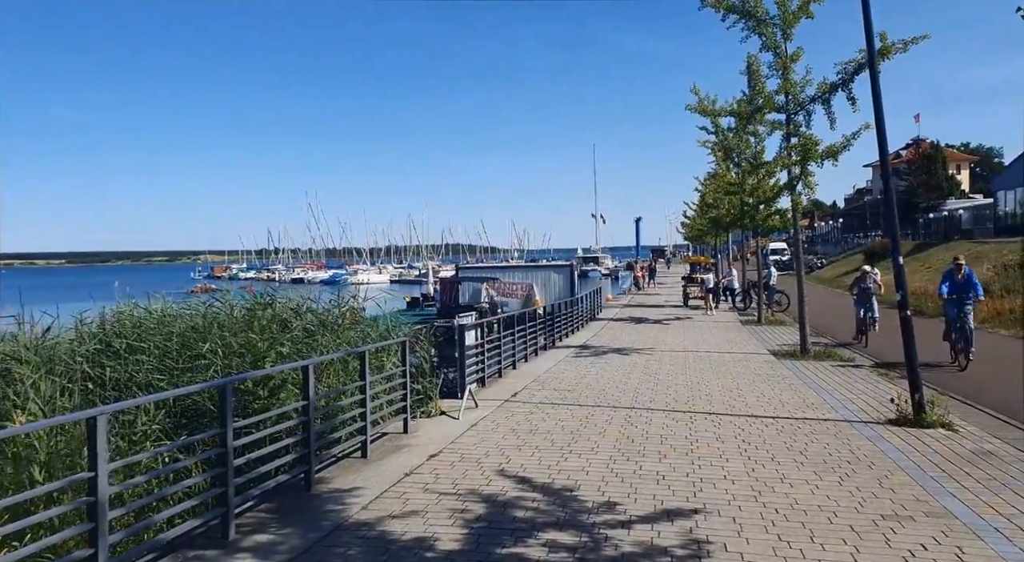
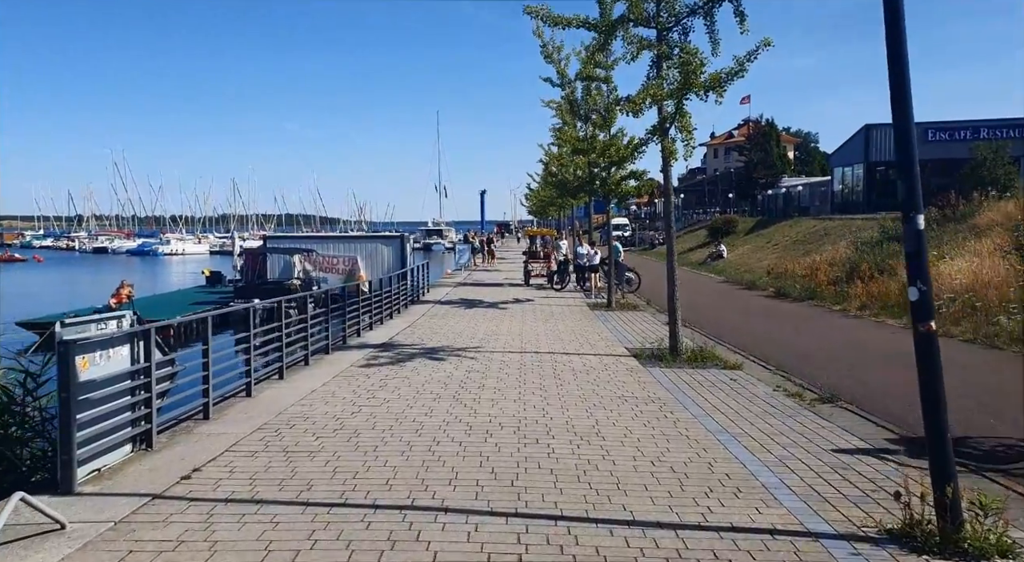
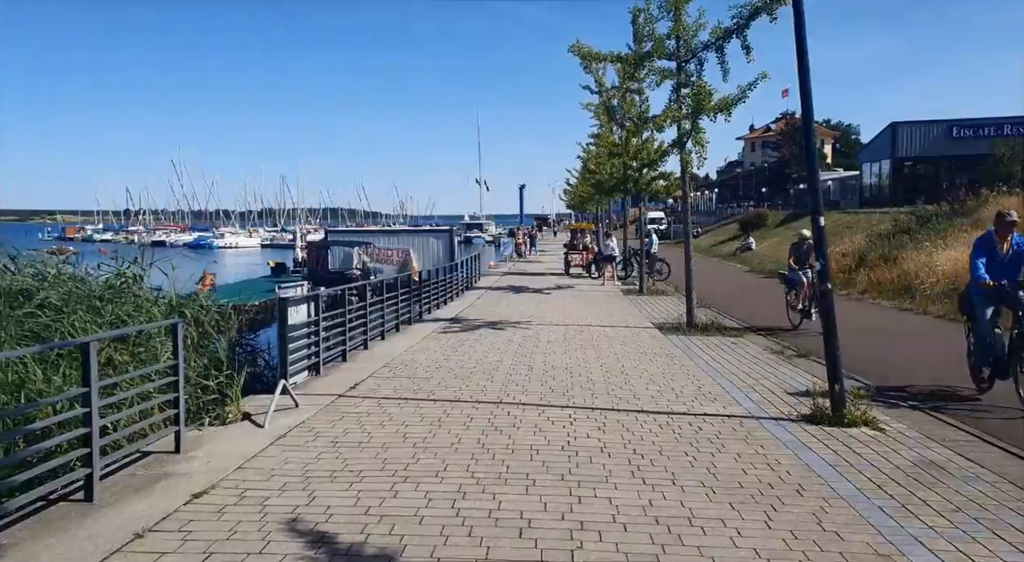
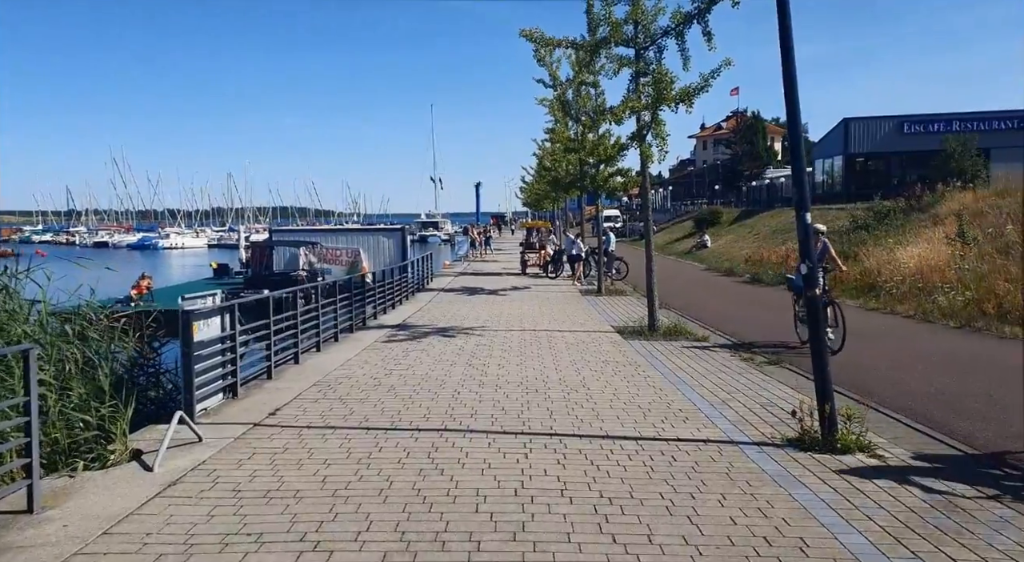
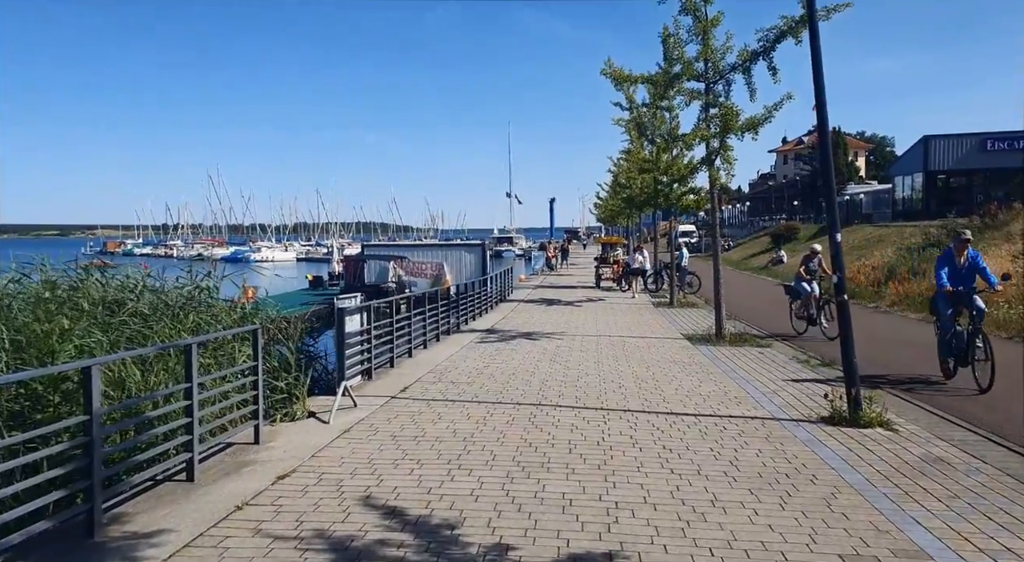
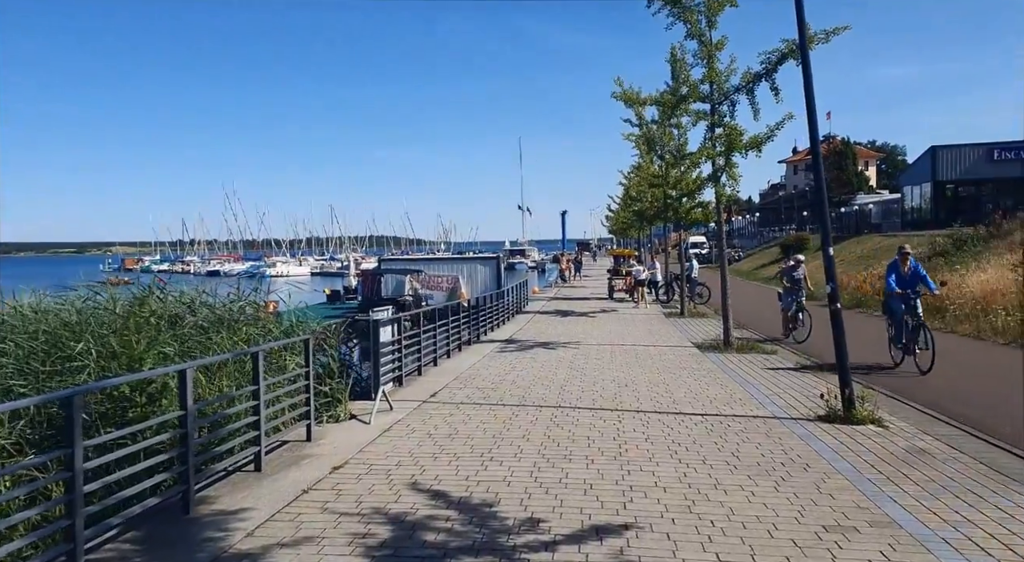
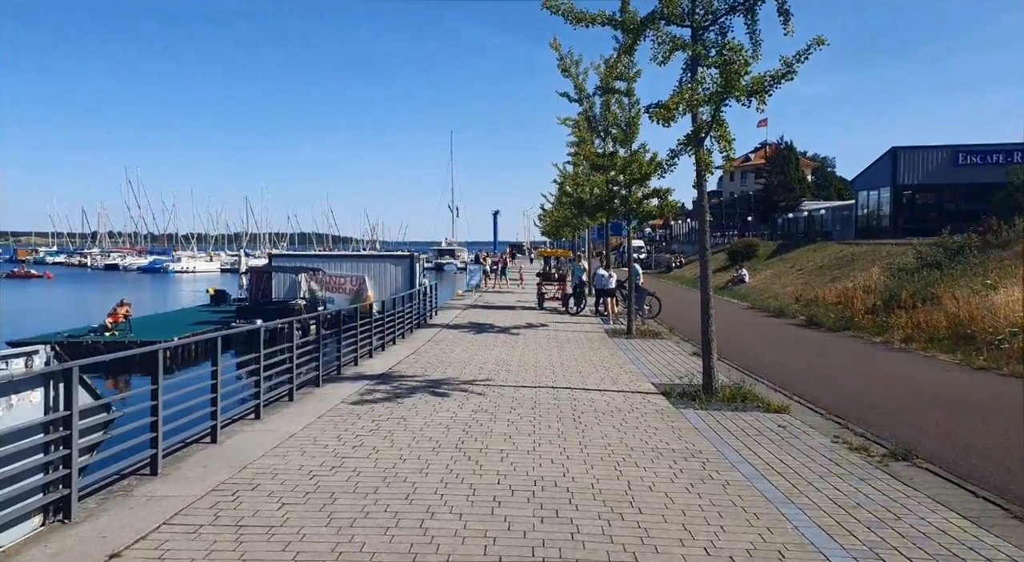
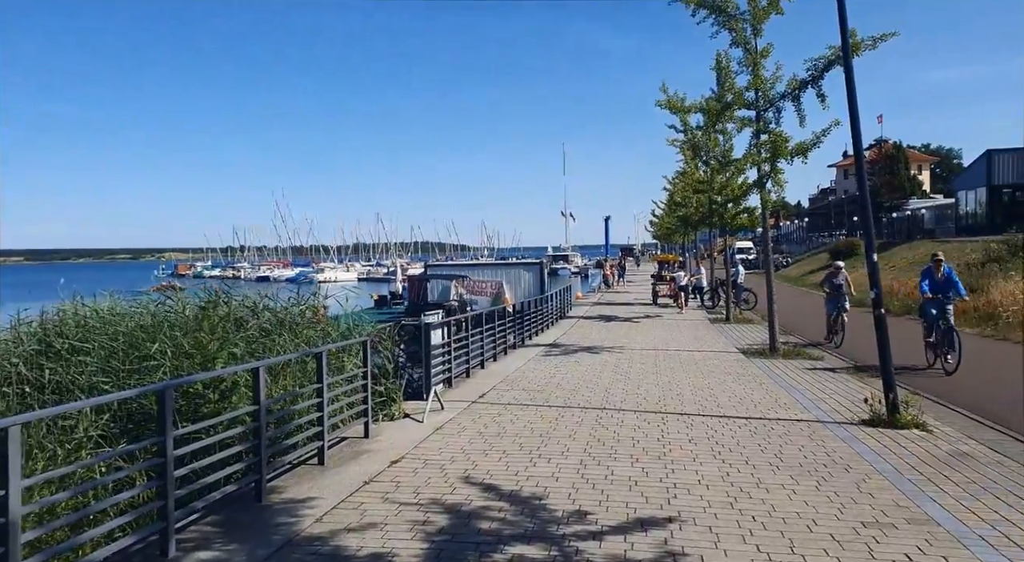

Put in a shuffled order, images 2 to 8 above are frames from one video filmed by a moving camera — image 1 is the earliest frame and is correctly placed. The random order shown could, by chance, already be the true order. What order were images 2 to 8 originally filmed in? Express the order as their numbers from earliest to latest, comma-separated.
8, 6, 5, 3, 4, 2, 7
